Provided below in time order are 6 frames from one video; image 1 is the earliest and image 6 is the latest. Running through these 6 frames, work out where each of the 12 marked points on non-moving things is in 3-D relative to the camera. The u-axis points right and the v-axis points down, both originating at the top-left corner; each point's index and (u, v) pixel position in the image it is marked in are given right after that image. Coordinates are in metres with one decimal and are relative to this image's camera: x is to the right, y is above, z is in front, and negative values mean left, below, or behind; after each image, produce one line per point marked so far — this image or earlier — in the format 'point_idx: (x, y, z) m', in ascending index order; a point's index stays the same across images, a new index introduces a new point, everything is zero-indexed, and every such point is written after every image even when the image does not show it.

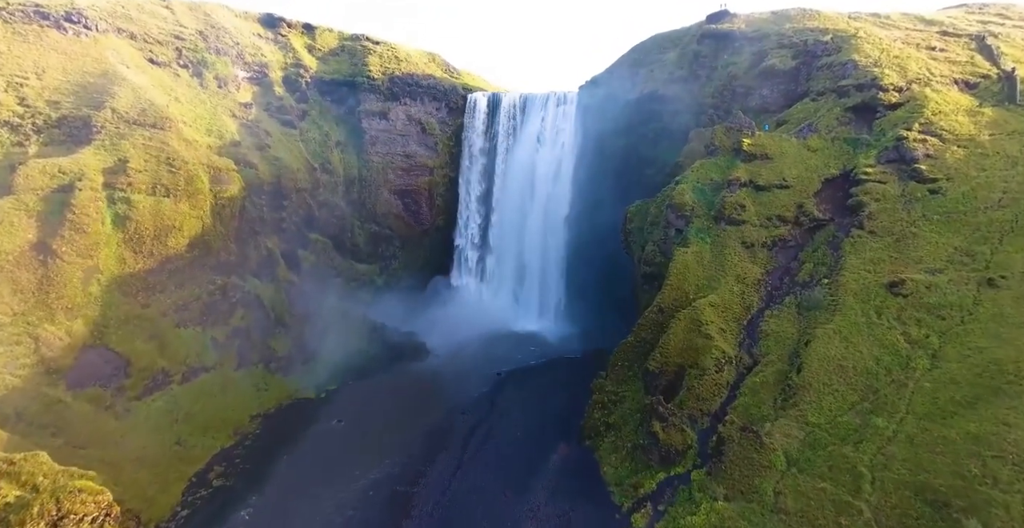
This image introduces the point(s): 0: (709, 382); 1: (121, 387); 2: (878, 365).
0: (+7.0, -4.2, +17.7) m
1: (-15.2, -4.8, +19.1) m
2: (+11.5, -3.2, +15.5) m
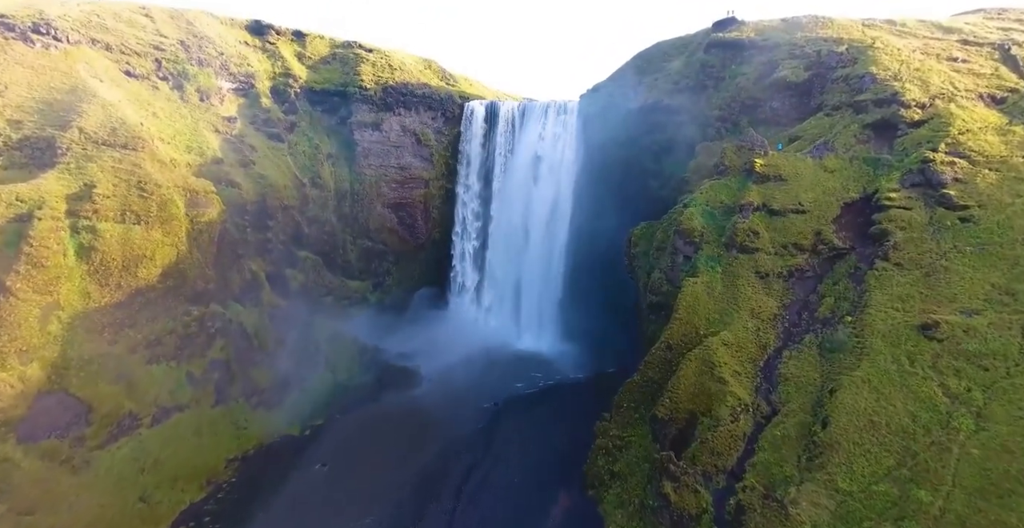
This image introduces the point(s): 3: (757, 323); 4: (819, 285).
0: (+6.9, -5.5, +16.1) m
1: (-15.4, -6.1, +17.5) m
2: (+11.4, -4.5, +14.0) m
3: (+9.6, -2.3, +19.2) m
4: (+12.4, -0.9, +19.9) m
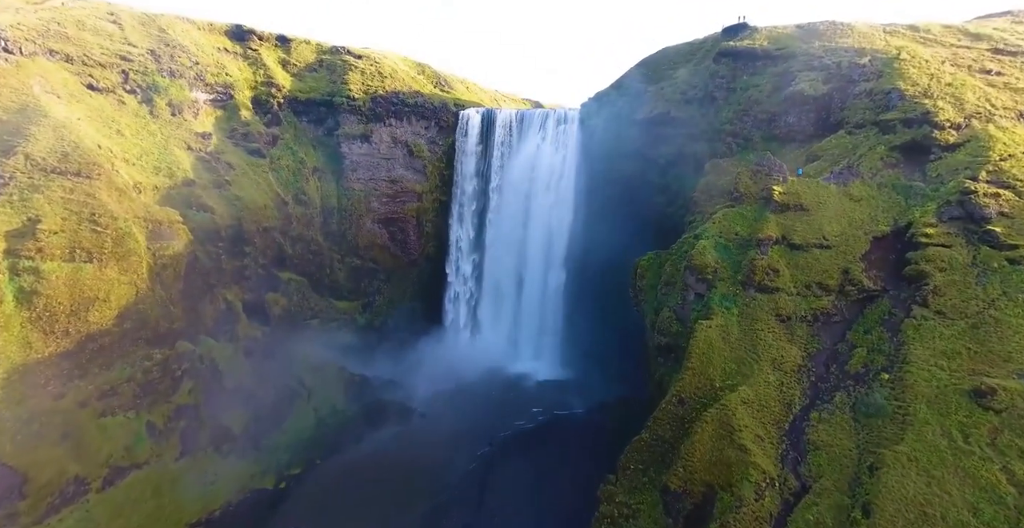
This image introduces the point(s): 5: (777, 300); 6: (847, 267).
0: (+6.7, -7.2, +14.0) m
1: (-15.6, -7.7, +15.5) m
2: (+11.2, -6.2, +11.9) m
3: (+9.4, -3.9, +17.2) m
4: (+12.2, -2.5, +17.8) m
5: (+10.3, -1.4, +19.1) m
6: (+13.0, -0.1, +19.1) m
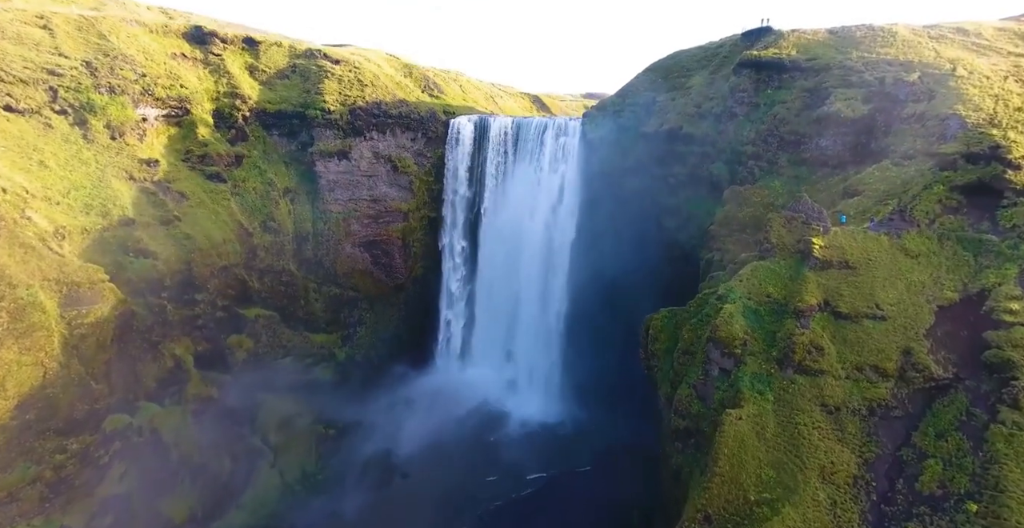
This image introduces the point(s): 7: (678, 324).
0: (+6.3, -9.8, +10.7) m
1: (-15.9, -10.3, +12.2) m
2: (+10.9, -8.8, +8.6) m
3: (+9.0, -6.5, +13.8) m
4: (+11.8, -5.0, +14.4) m
5: (+9.9, -3.9, +15.7) m
6: (+12.6, -2.6, +15.6) m
7: (+6.7, -2.4, +20.0) m
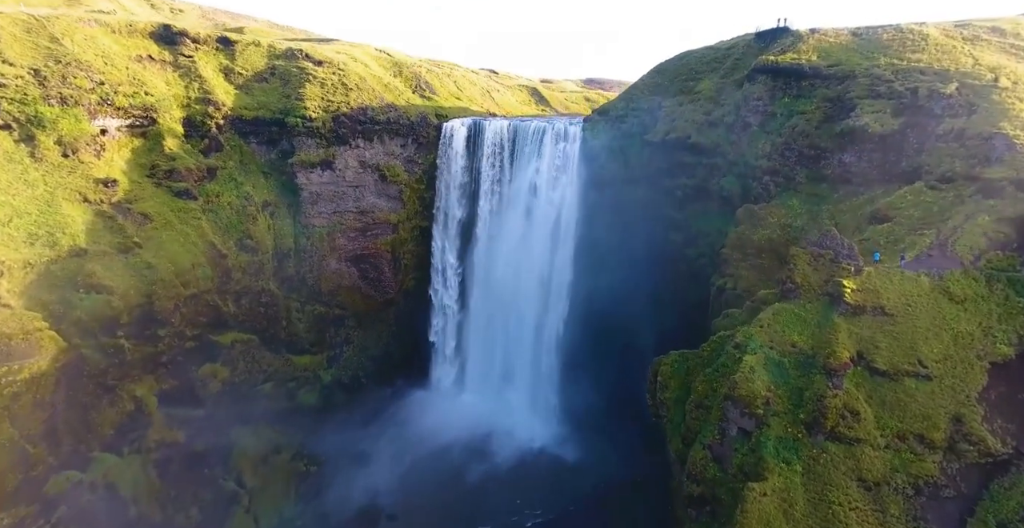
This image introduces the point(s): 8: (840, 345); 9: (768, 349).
0: (+6.1, -11.4, +8.9) m
1: (-16.2, -11.9, +10.2) m
2: (+10.6, -10.5, +6.7) m
3: (+8.8, -8.0, +11.9) m
4: (+11.6, -6.5, +12.5) m
5: (+9.7, -5.4, +13.7) m
6: (+12.4, -4.1, +13.6) m
7: (+6.5, -3.8, +18.0) m
8: (+10.3, -2.5, +15.3) m
9: (+8.5, -2.7, +16.1) m
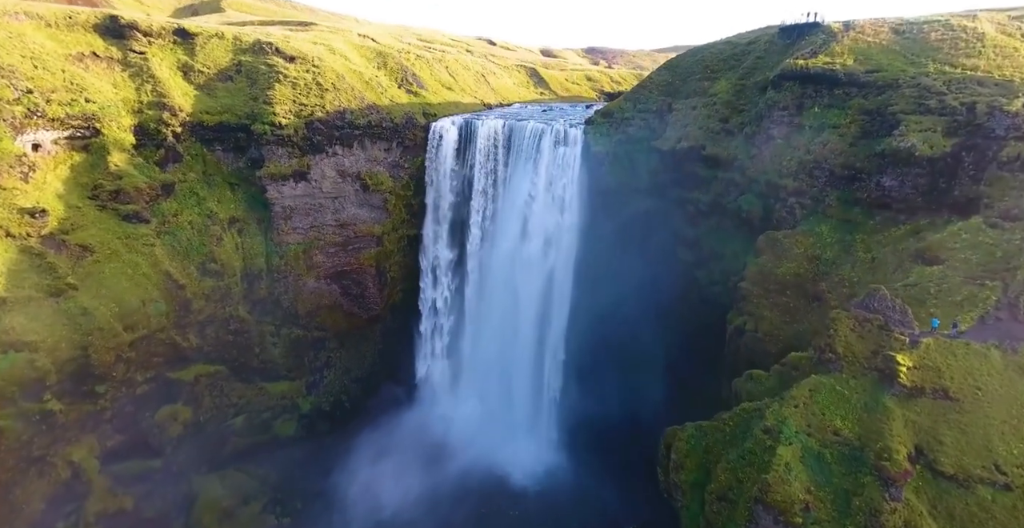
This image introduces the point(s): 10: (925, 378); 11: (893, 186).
0: (+5.8, -13.6, +6.6) m
1: (-16.5, -14.0, +8.0) m
2: (+10.4, -12.8, +4.5) m
3: (+8.5, -10.1, +9.5) m
4: (+11.3, -8.6, +10.0) m
5: (+9.4, -7.4, +11.2) m
6: (+12.1, -6.1, +11.1) m
7: (+6.2, -5.6, +15.4) m
8: (+10.0, -4.4, +12.7) m
9: (+8.2, -4.7, +13.5) m
10: (+11.4, -3.0, +13.5) m
11: (+15.0, +2.8, +19.2) m
